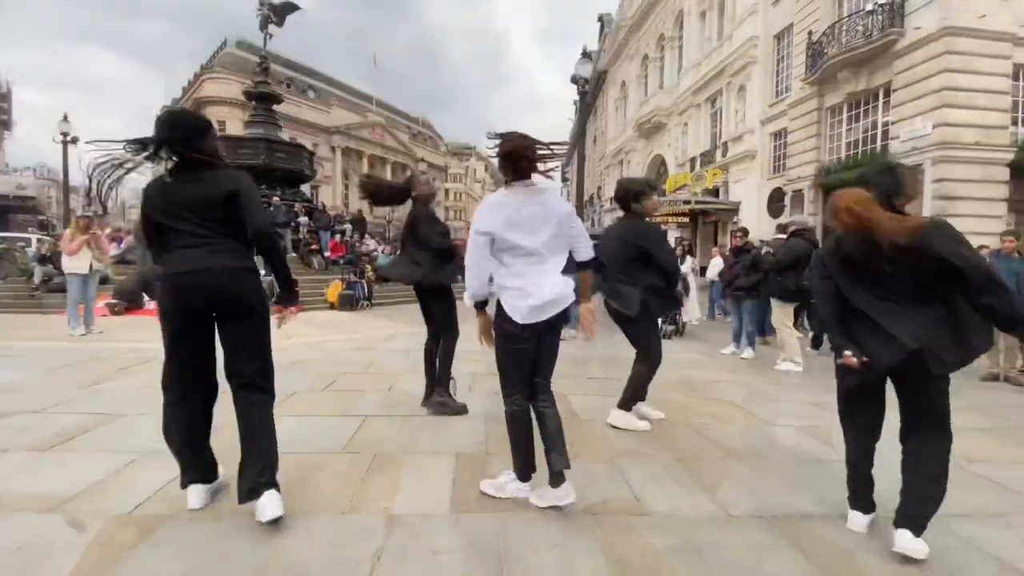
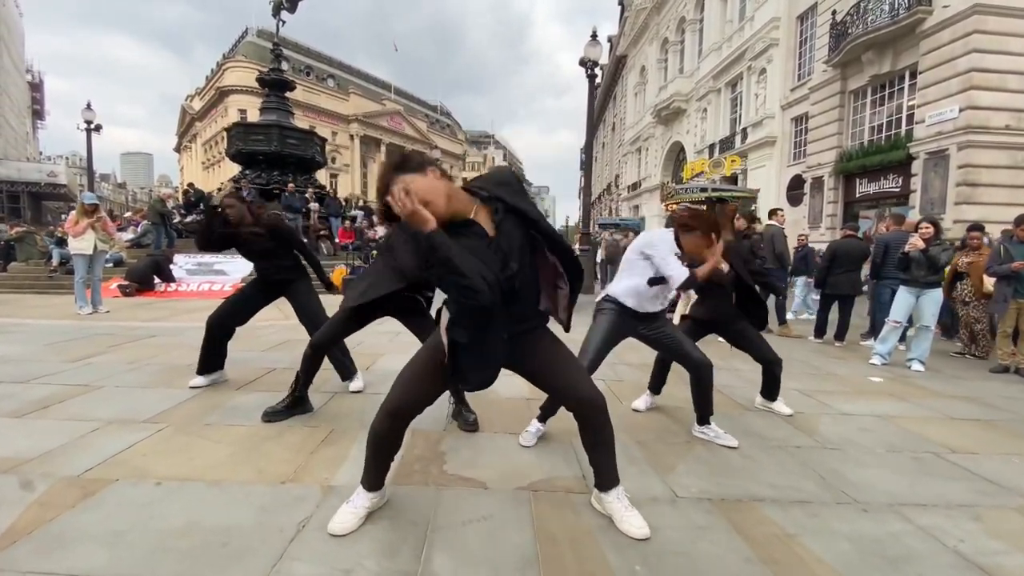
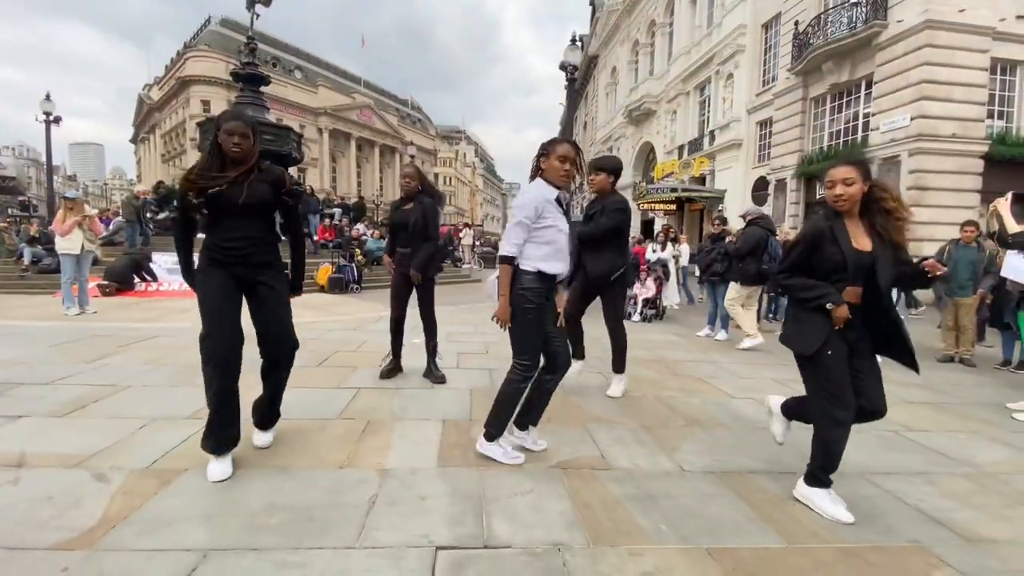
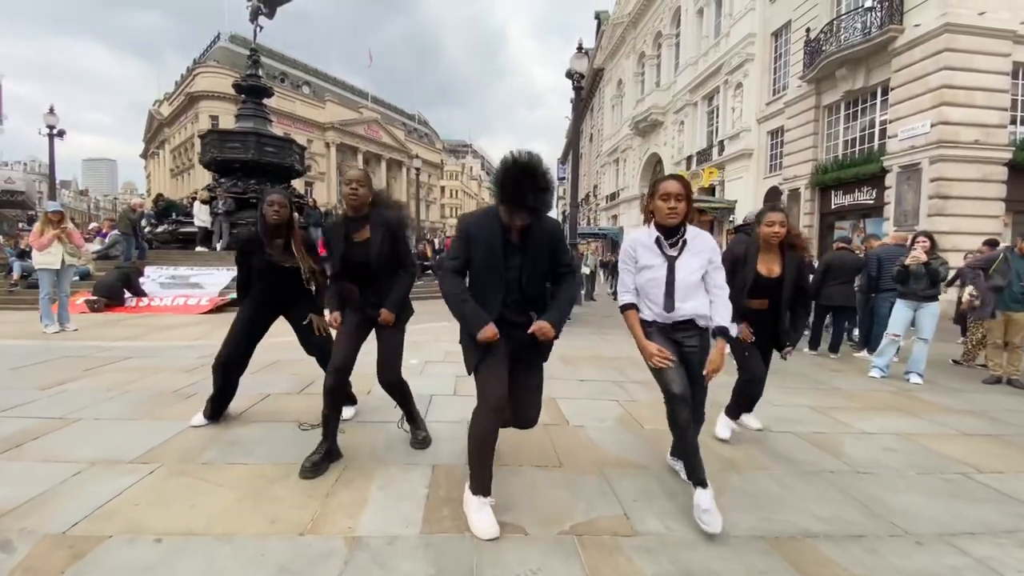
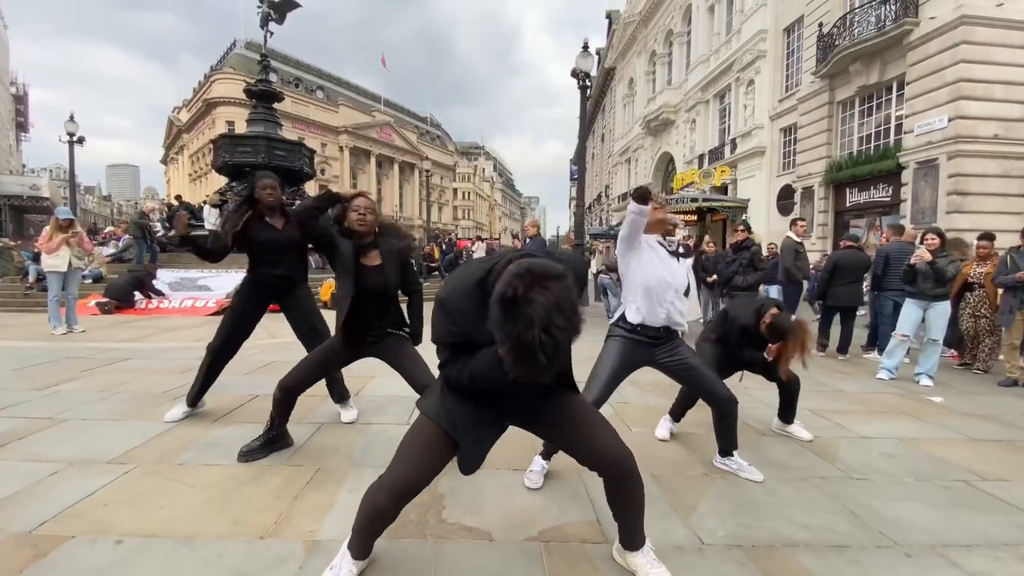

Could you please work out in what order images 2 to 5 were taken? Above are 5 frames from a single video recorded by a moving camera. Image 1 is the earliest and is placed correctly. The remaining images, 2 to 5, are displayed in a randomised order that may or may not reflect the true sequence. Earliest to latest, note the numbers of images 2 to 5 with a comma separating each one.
3, 4, 2, 5
